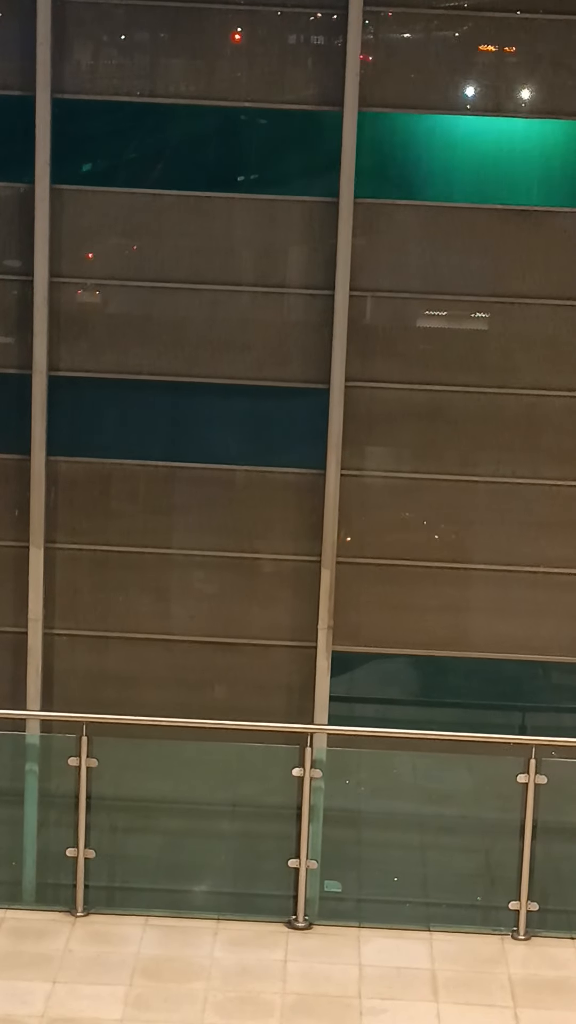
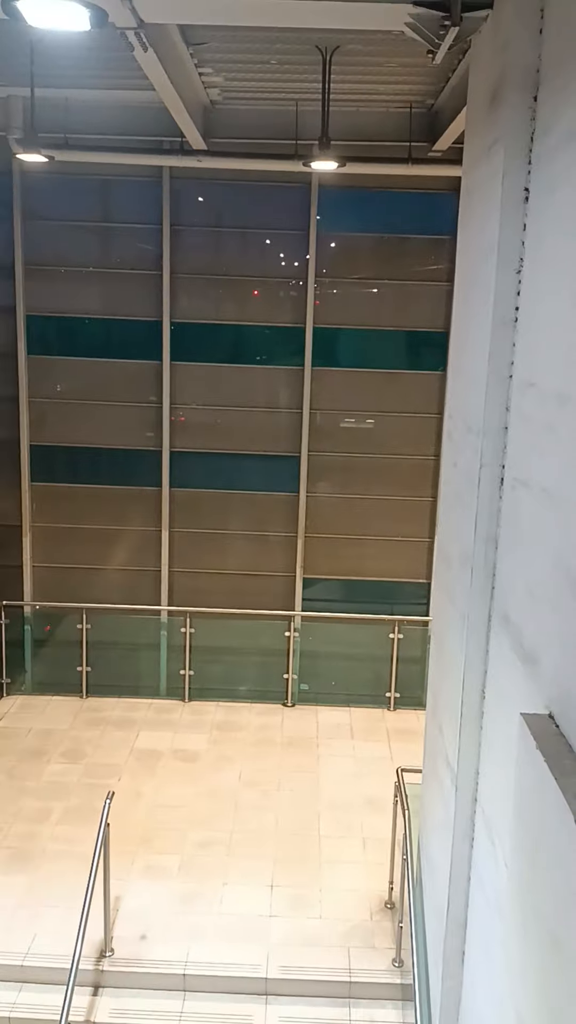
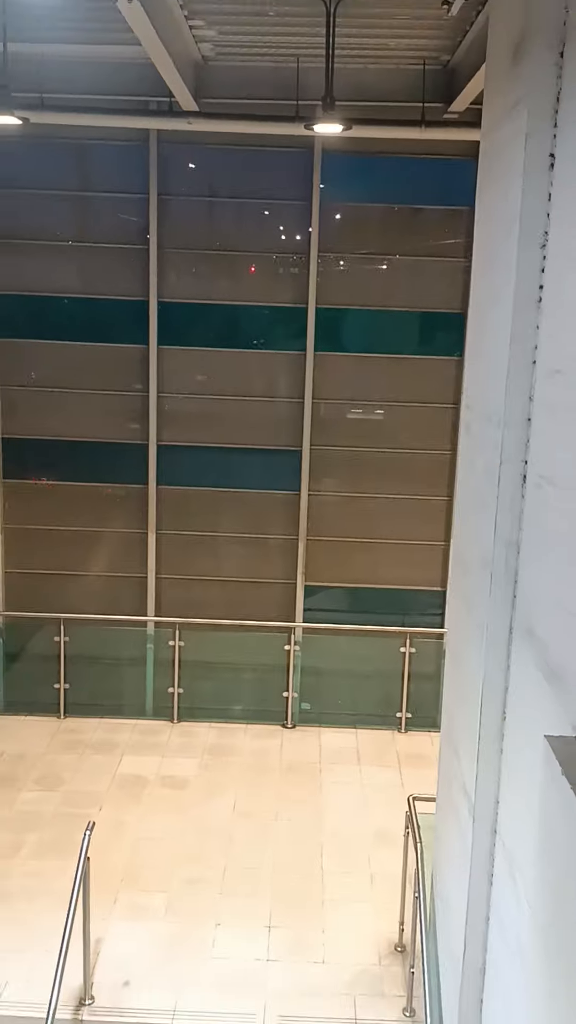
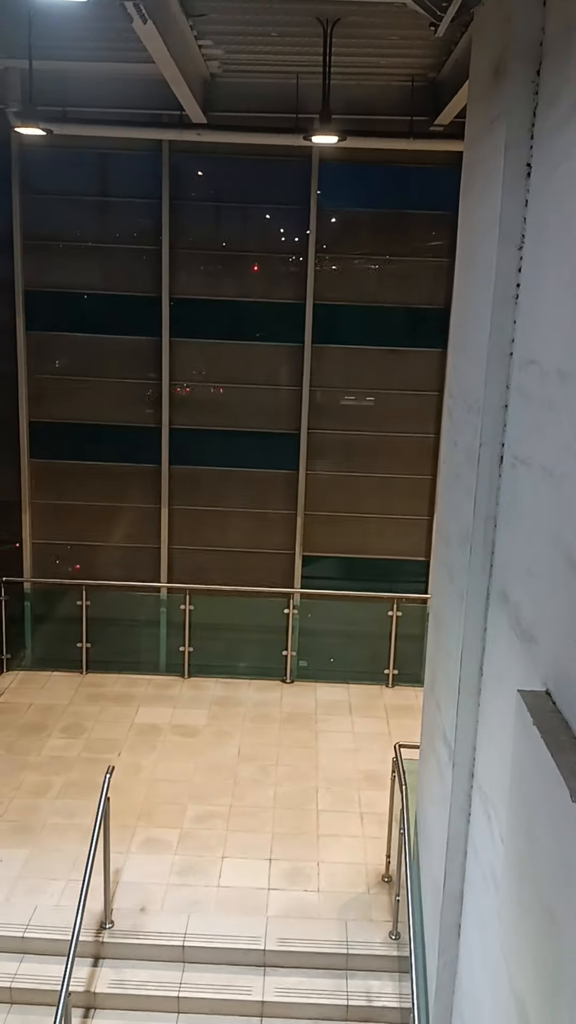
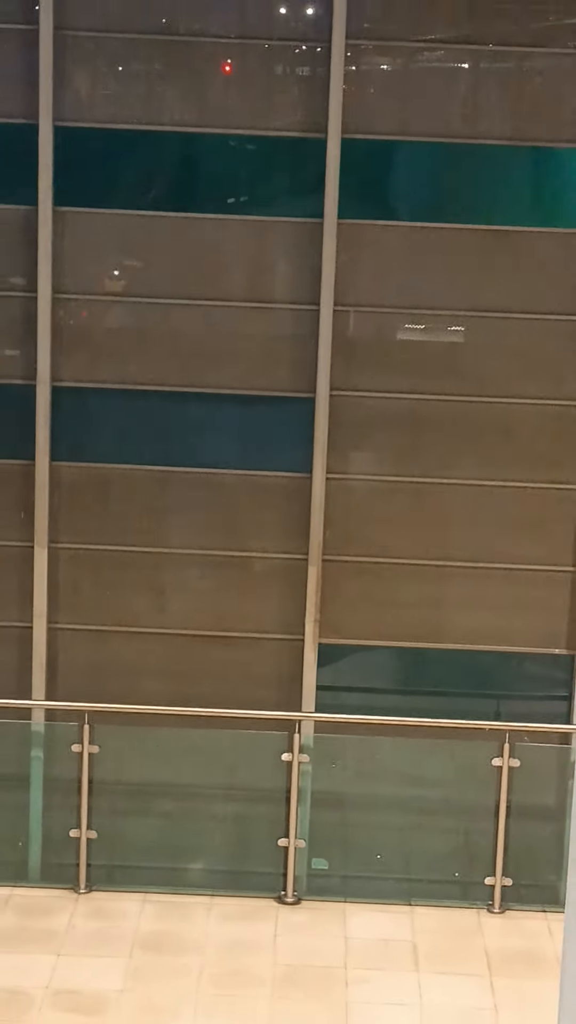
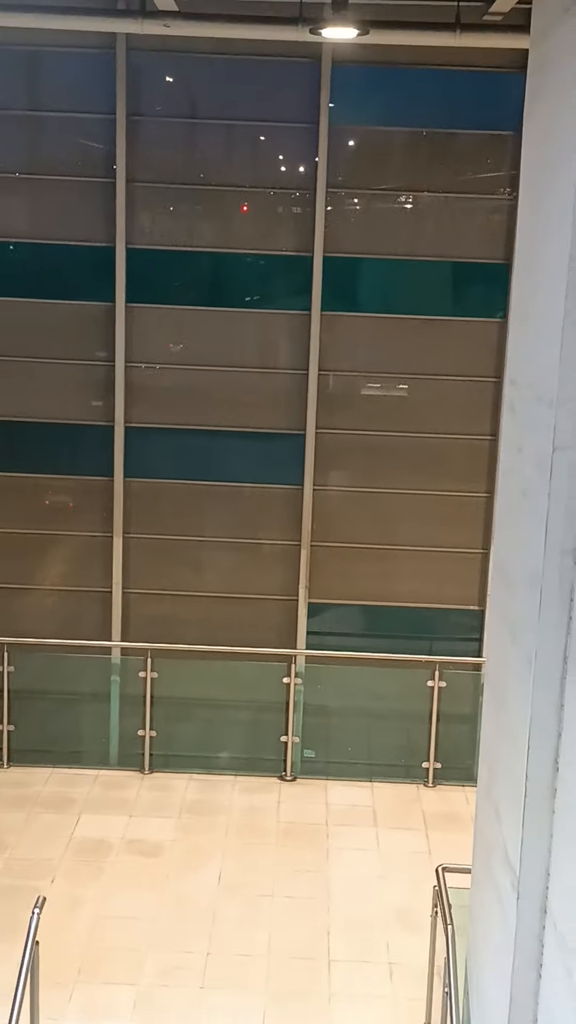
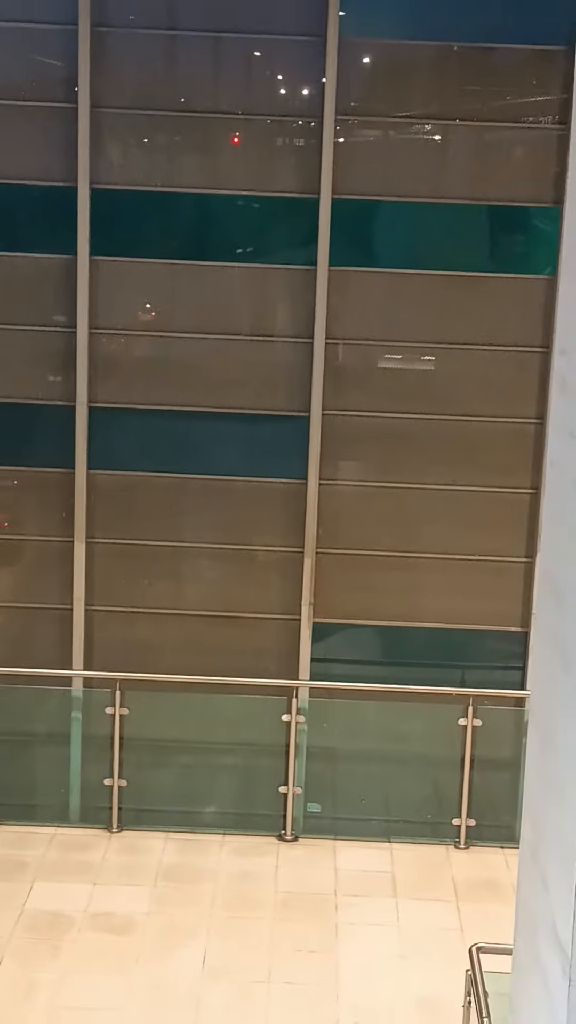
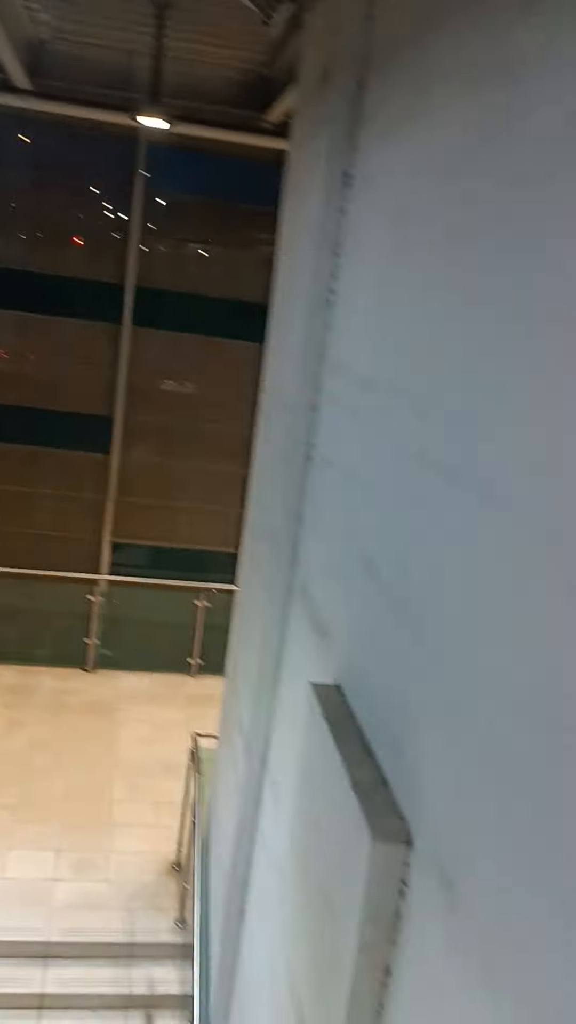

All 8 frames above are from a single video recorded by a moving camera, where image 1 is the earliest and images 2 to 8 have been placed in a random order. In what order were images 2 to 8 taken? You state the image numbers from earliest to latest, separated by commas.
5, 7, 6, 3, 2, 4, 8
